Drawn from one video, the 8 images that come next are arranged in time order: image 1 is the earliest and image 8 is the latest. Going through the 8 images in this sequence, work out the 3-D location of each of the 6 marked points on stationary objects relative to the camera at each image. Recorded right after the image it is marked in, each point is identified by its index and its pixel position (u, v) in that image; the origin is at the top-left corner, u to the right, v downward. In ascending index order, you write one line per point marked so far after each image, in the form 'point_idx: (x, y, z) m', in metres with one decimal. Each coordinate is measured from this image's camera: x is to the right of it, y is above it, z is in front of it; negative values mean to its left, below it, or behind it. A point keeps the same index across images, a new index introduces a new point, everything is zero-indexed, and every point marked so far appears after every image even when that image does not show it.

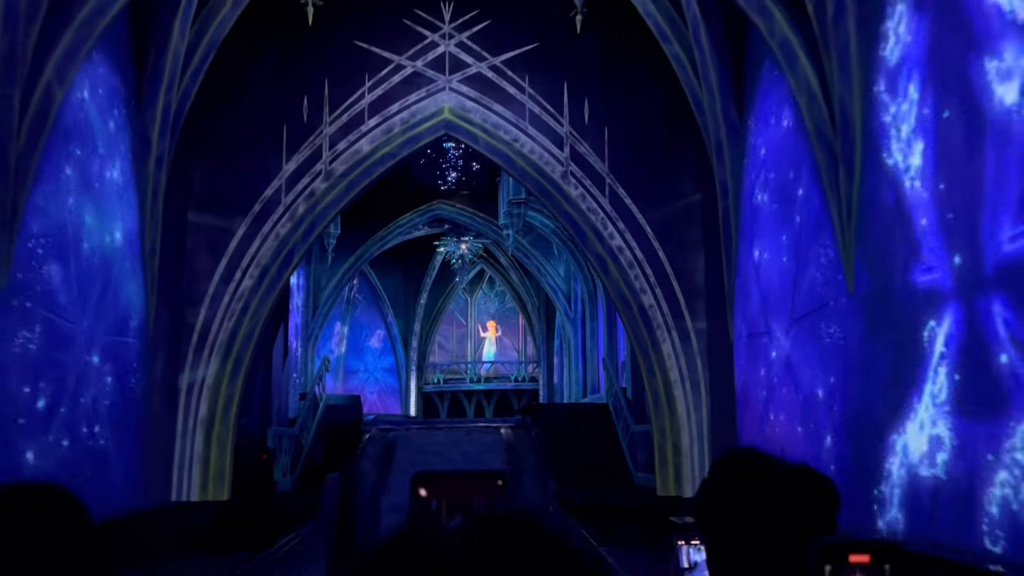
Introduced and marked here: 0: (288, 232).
0: (-2.5, +0.7, +10.2) m
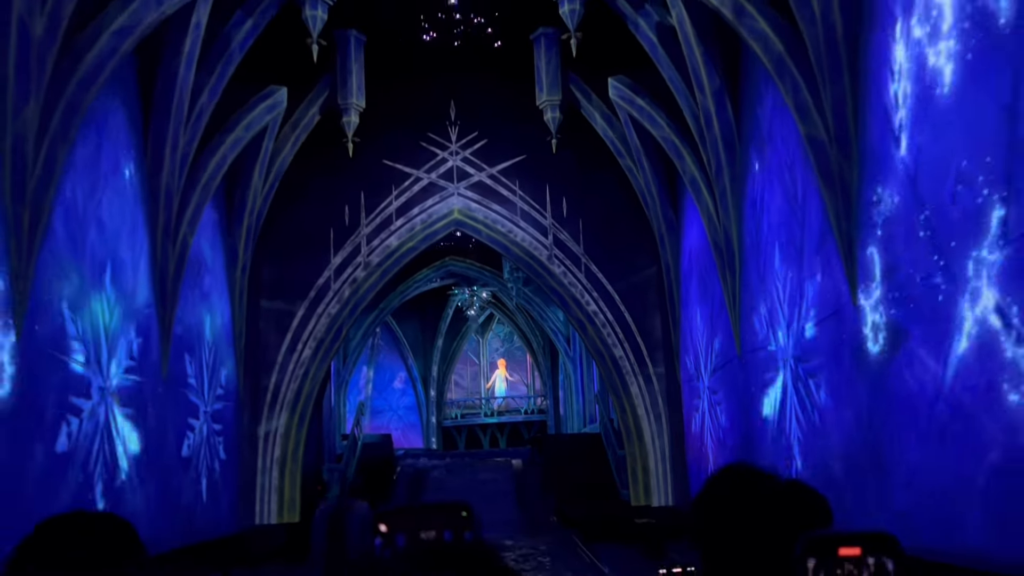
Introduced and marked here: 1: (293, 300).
0: (-2.6, -0.3, +13.2) m
1: (-3.2, -0.2, +13.2) m
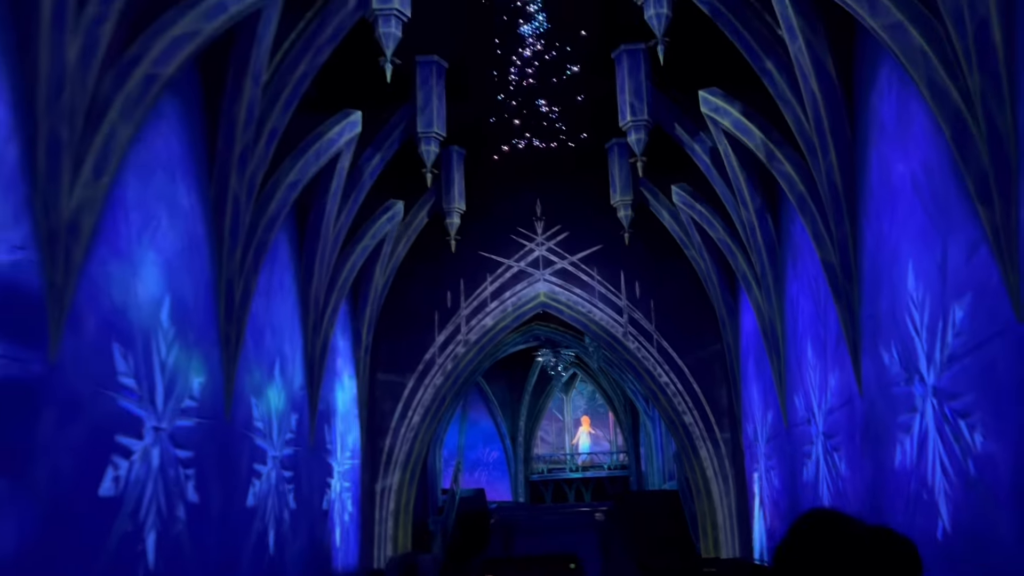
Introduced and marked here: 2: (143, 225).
0: (-1.2, -1.6, +15.4) m
1: (-1.8, -1.4, +15.4) m
2: (-2.7, +0.5, +6.8) m
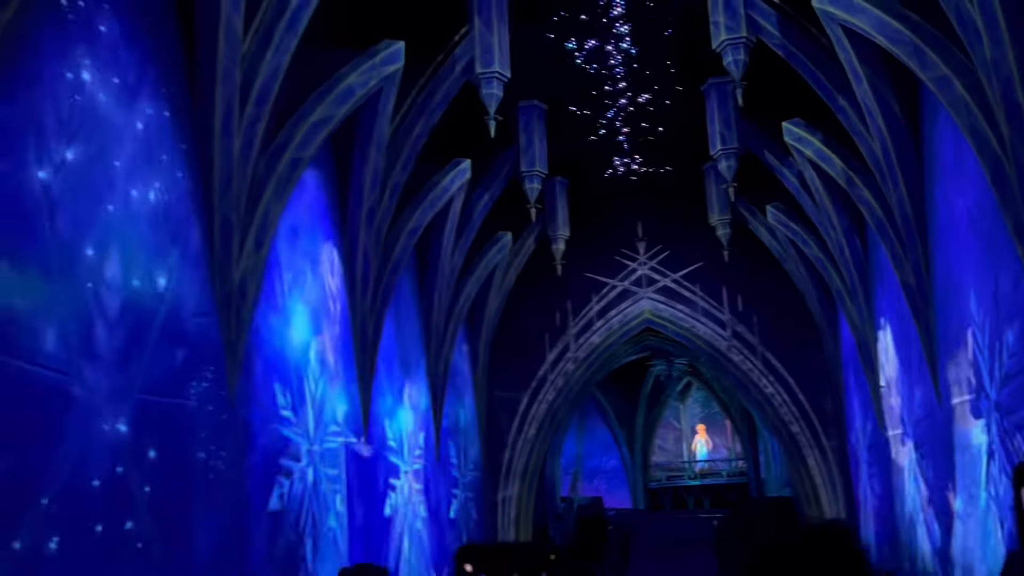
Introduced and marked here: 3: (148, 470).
0: (+0.8, -2.0, +16.4) m
1: (+0.1, -1.9, +16.5) m
2: (-1.9, +0.1, +8.1) m
3: (-2.2, -1.1, +5.6) m
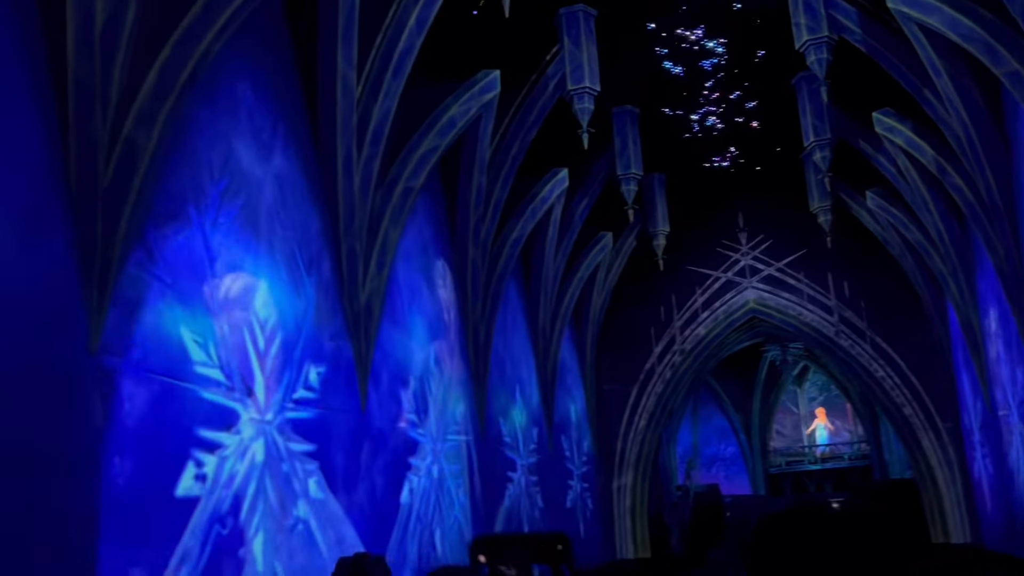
0: (+2.8, -1.9, +16.9) m
1: (+2.2, -1.8, +17.1) m
2: (-1.0, -0.1, +8.9) m
3: (-1.5, -1.3, +6.5) m
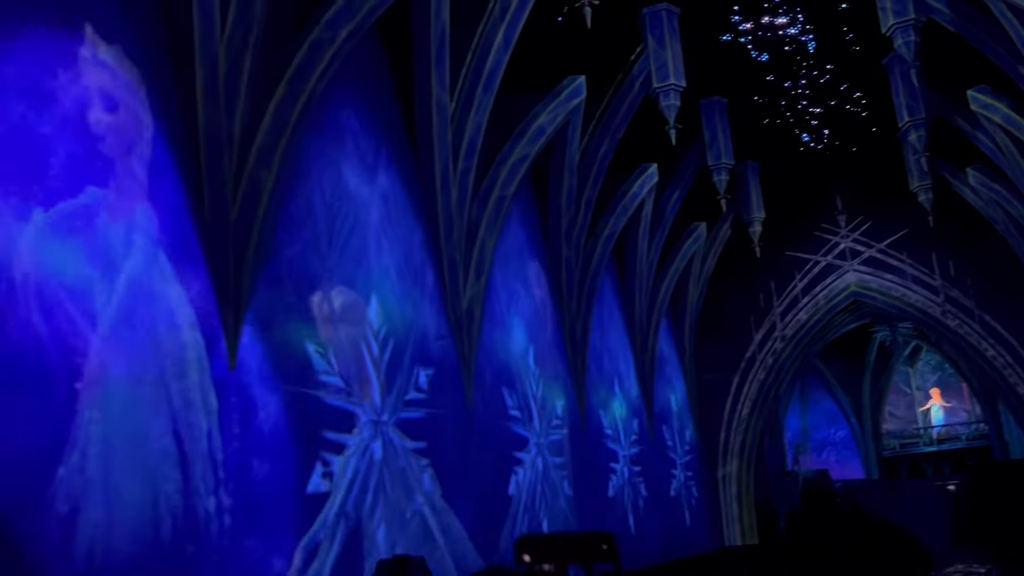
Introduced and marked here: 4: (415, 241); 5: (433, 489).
0: (+4.7, -1.6, +16.9) m
1: (+4.1, -1.6, +17.2) m
2: (0.0, -0.1, +9.4) m
3: (-0.7, -1.4, +7.0) m
4: (-0.8, +0.4, +7.7) m
5: (-0.6, -1.6, +7.2) m
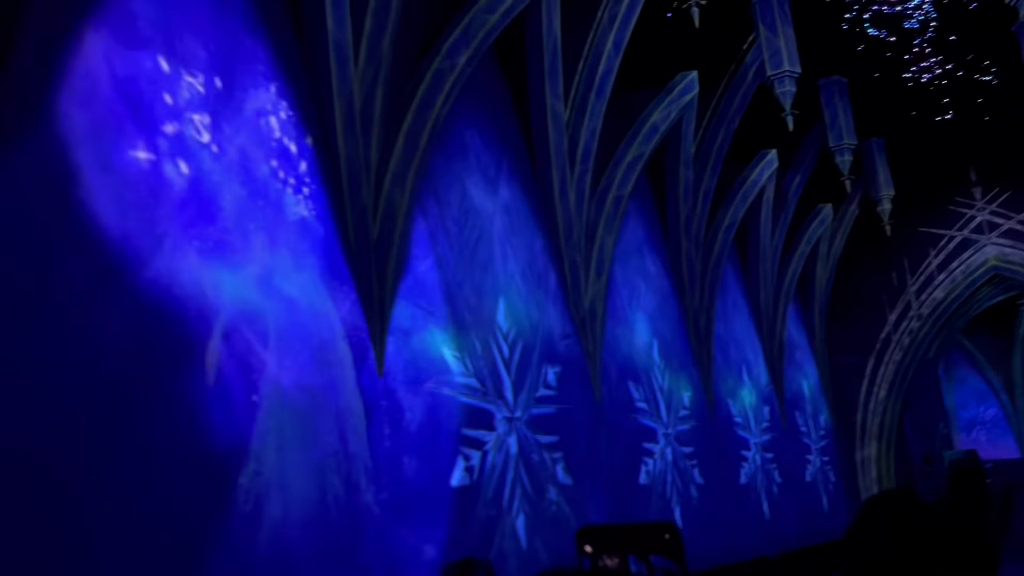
0: (+7.0, -1.2, +16.5) m
1: (+6.5, -1.2, +16.8) m
2: (+1.3, -0.1, +9.7) m
3: (+0.3, -1.4, +7.4) m
4: (+0.2, +0.4, +8.1) m
5: (+0.5, -1.6, +7.6) m
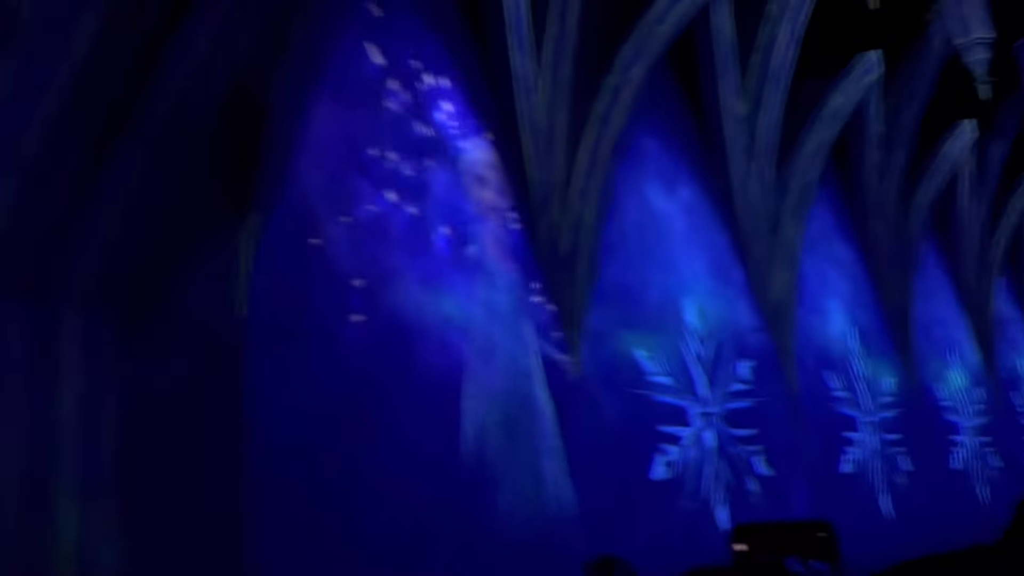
0: (+10.3, -0.7, +15.1) m
1: (+9.9, -0.6, +15.6) m
2: (+3.3, +0.1, +9.6) m
3: (+2.0, -1.4, +7.6) m
4: (+1.9, +0.4, +8.3) m
5: (+2.2, -1.6, +7.8) m
